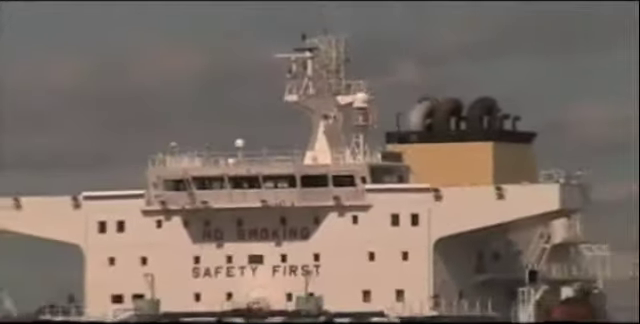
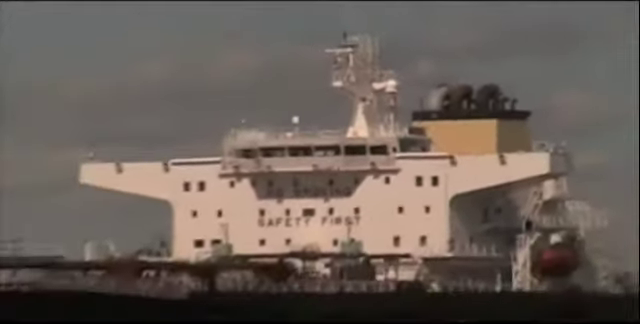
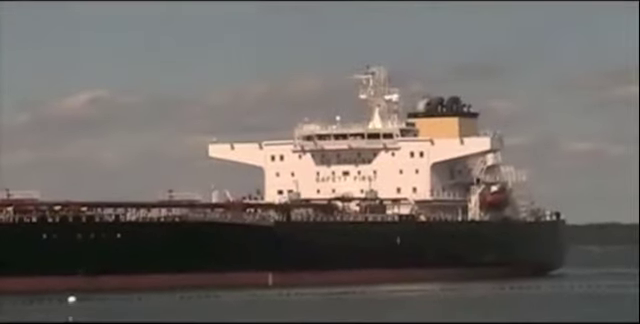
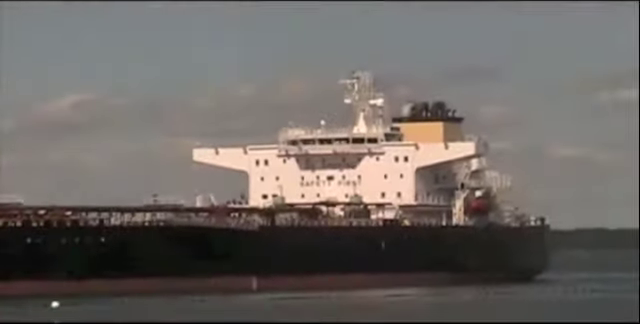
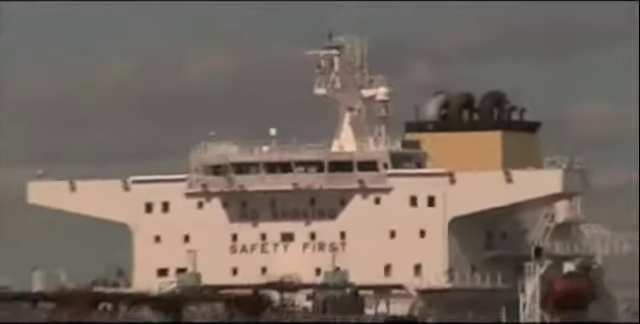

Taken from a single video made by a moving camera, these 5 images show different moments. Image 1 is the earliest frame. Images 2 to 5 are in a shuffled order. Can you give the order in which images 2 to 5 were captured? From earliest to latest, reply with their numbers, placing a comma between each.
5, 2, 4, 3
